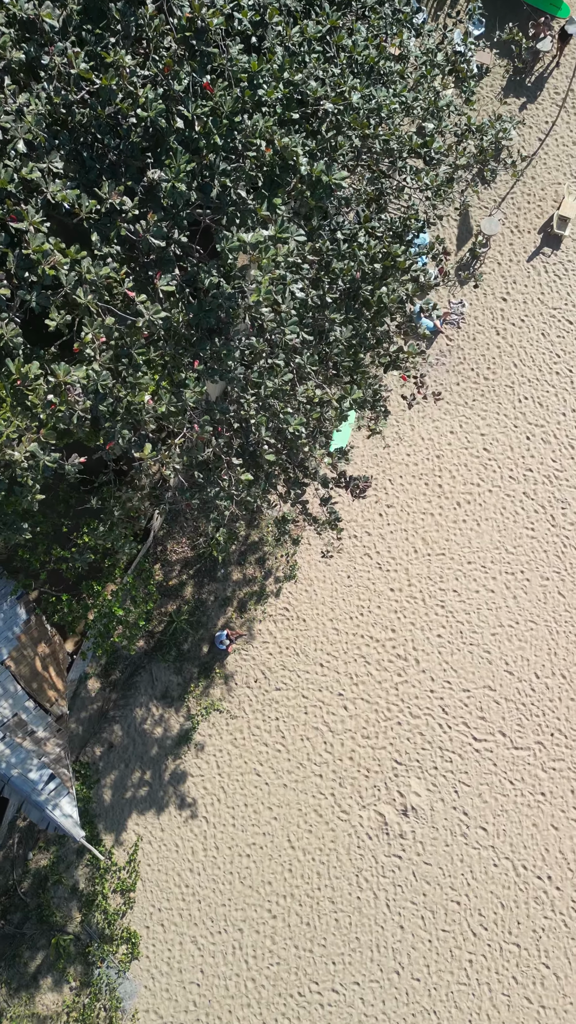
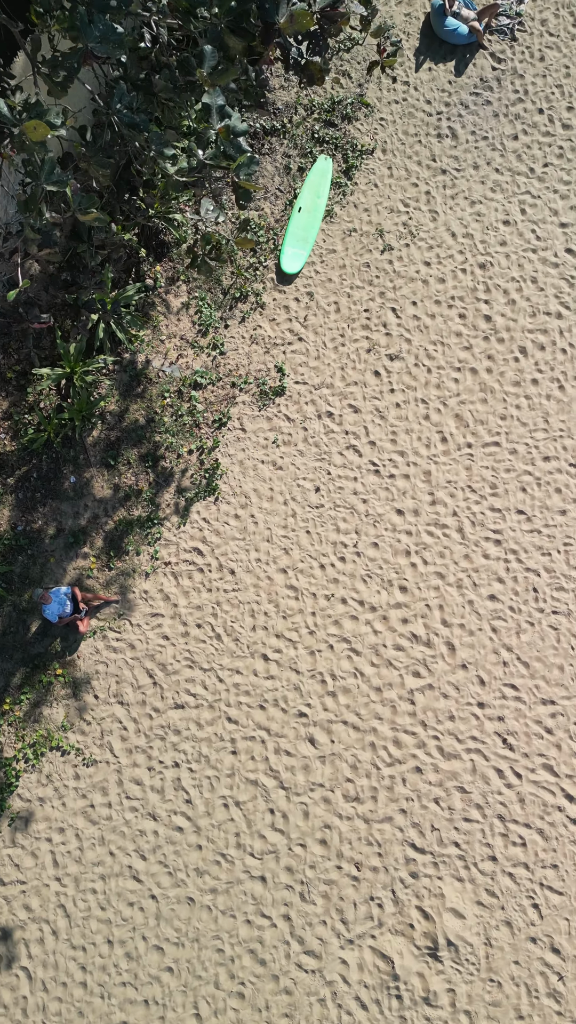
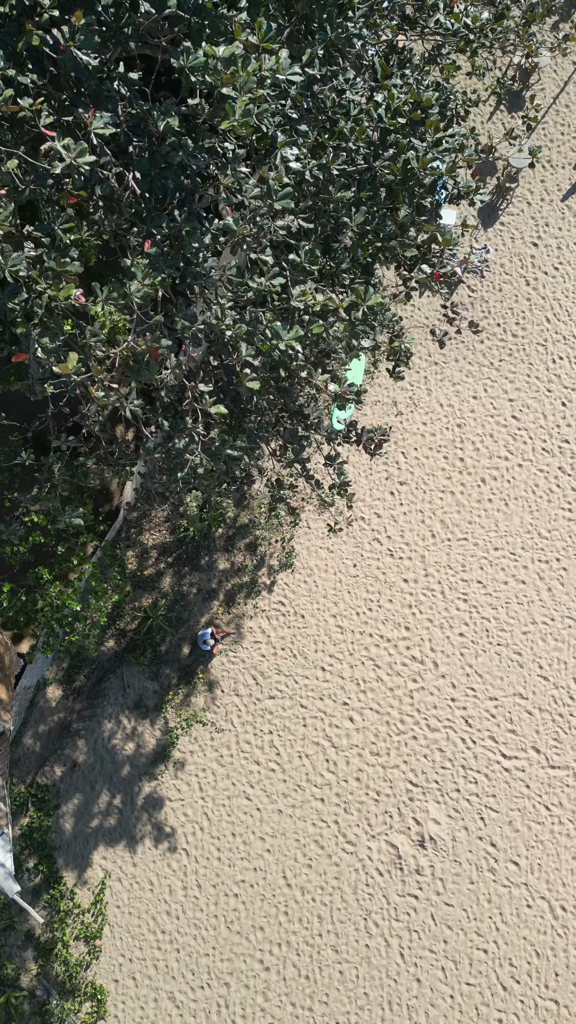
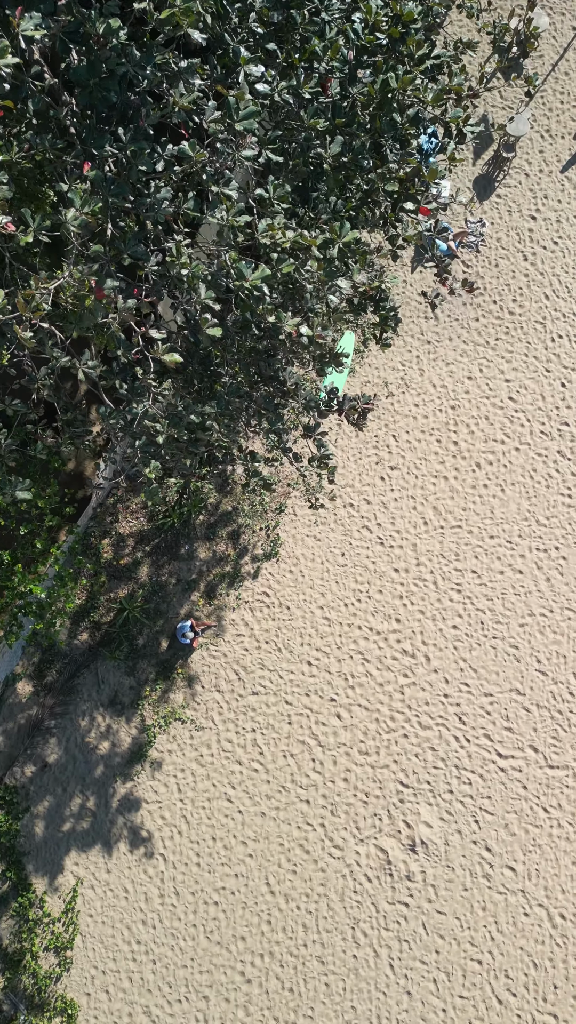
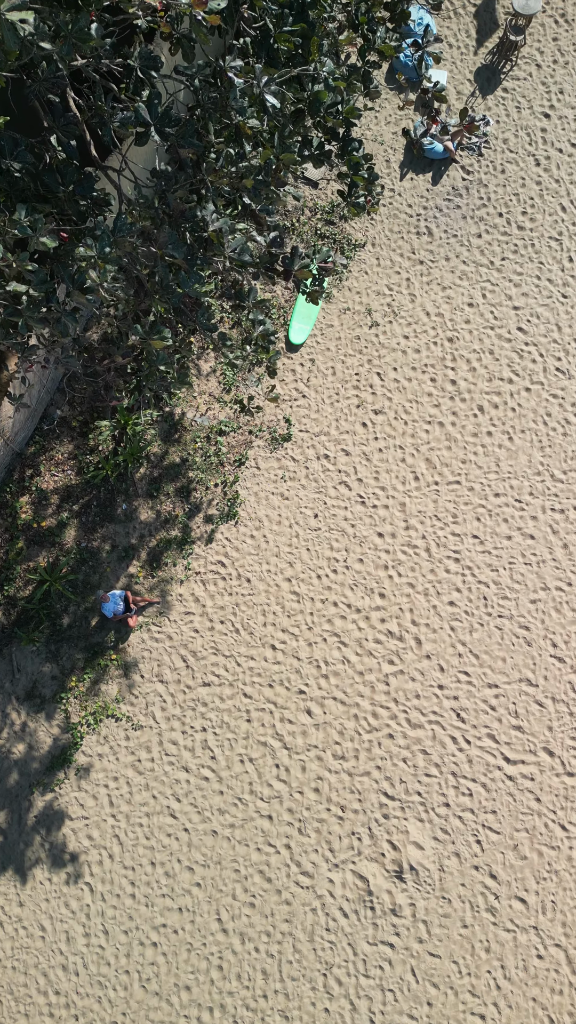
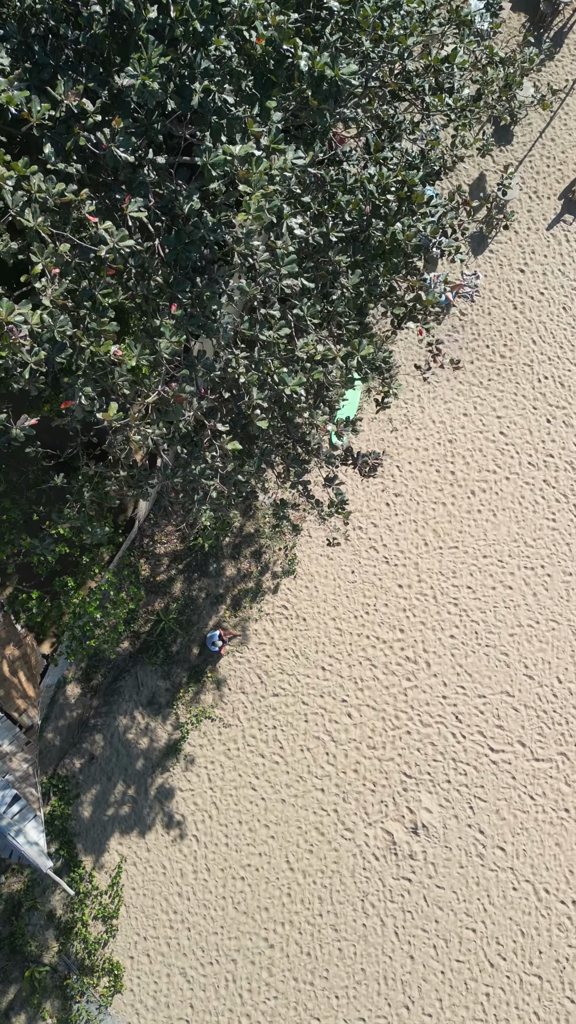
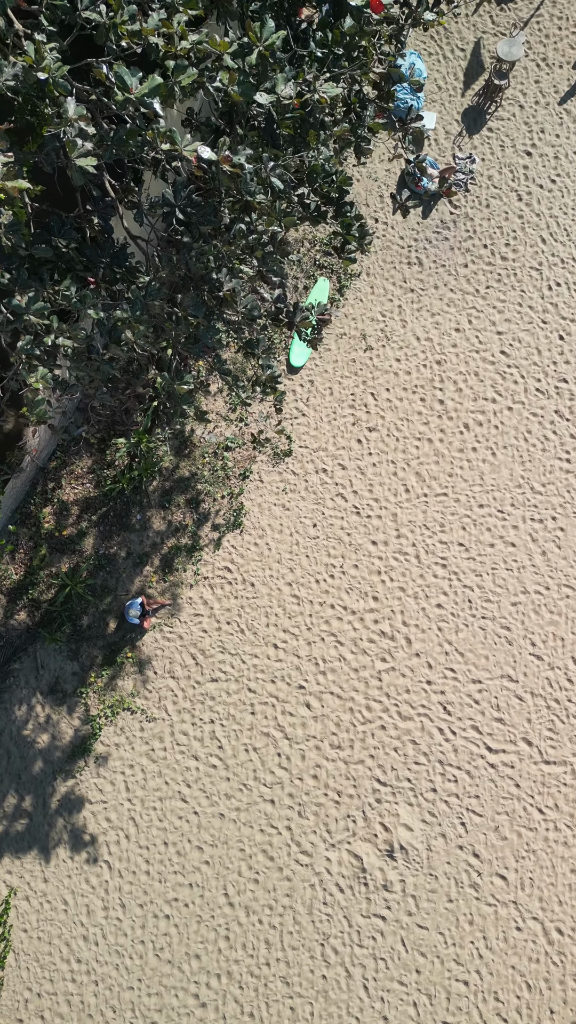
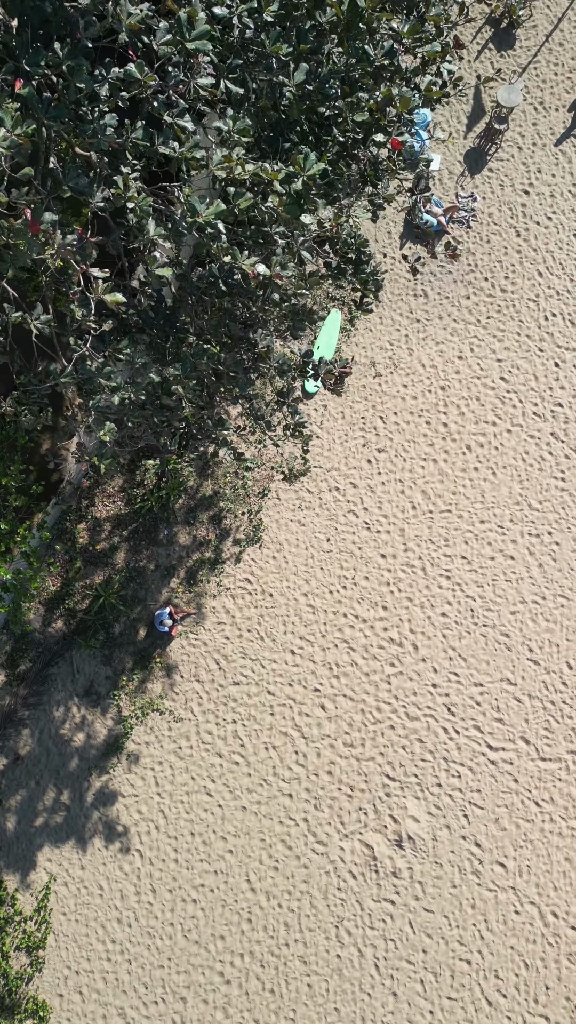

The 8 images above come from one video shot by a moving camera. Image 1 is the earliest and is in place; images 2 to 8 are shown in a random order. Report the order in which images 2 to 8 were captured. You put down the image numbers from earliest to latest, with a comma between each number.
6, 3, 4, 8, 7, 5, 2
